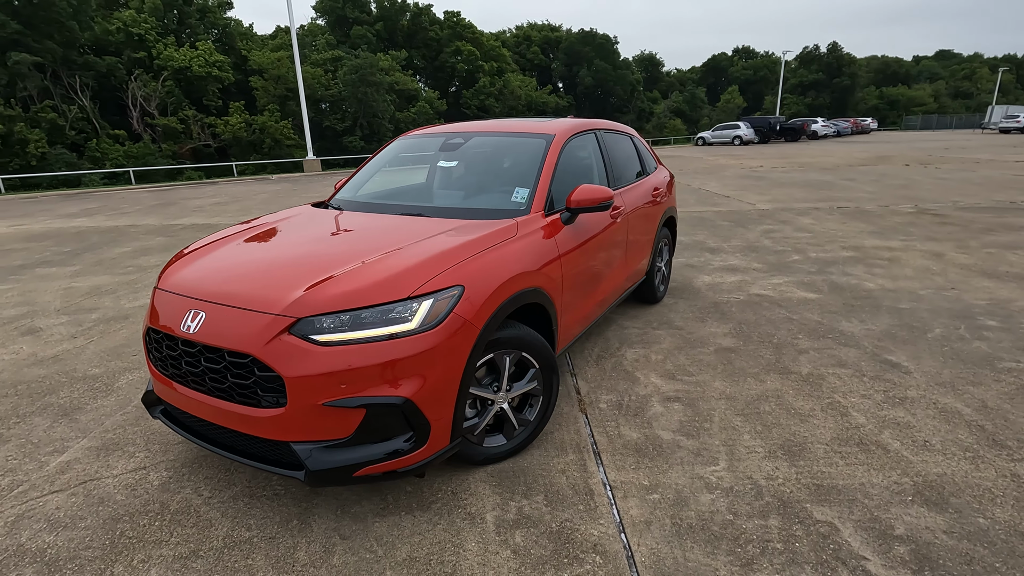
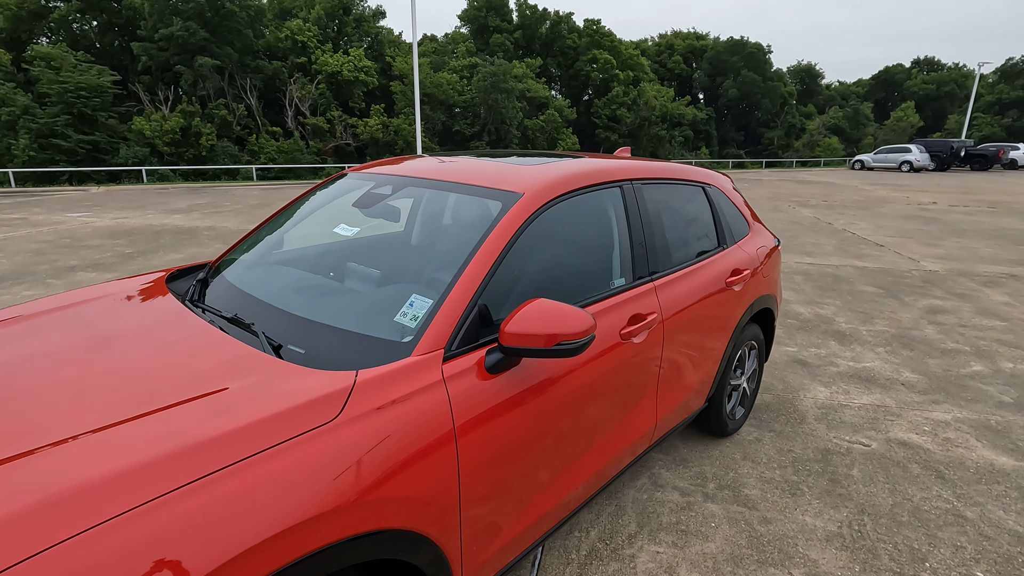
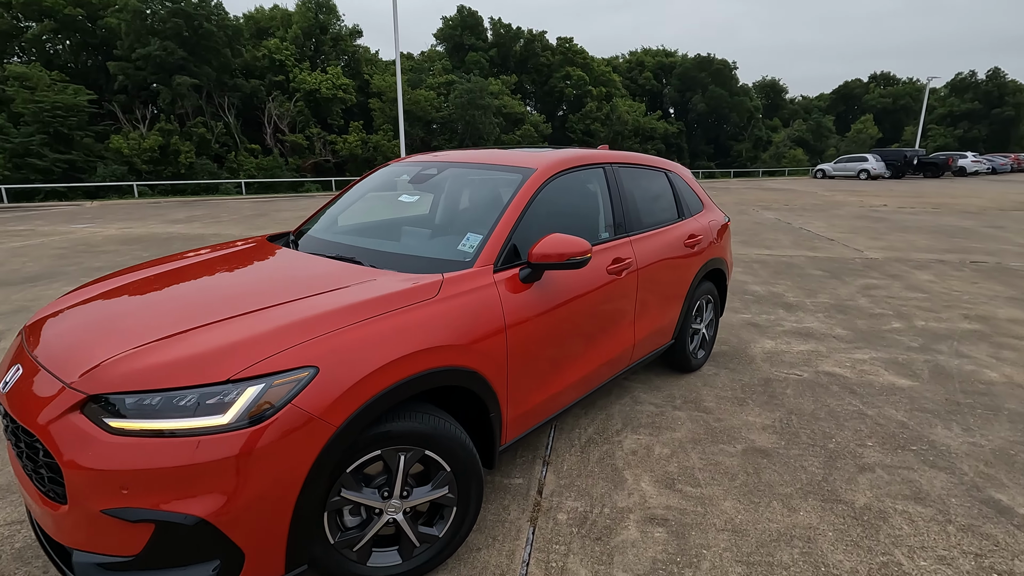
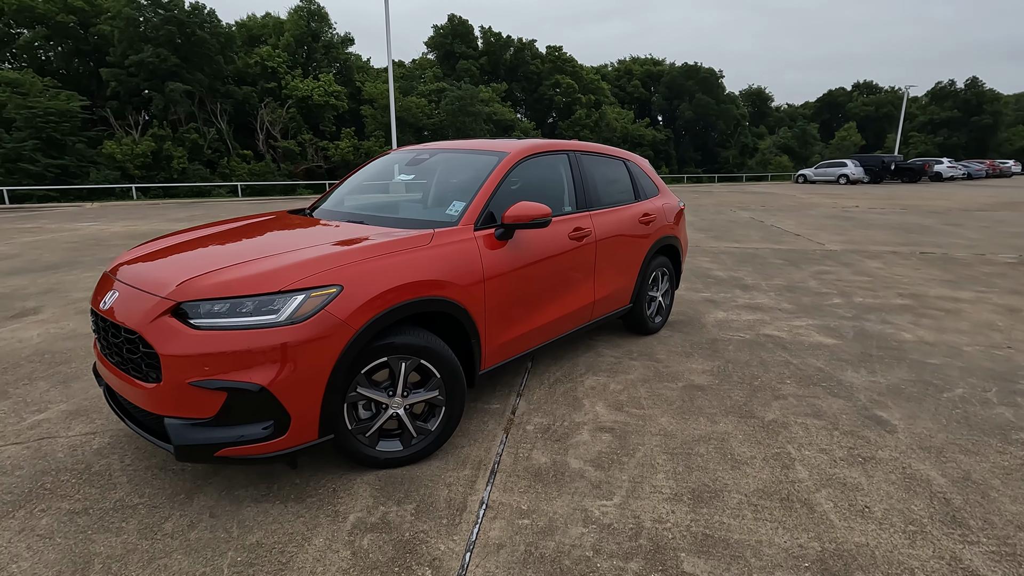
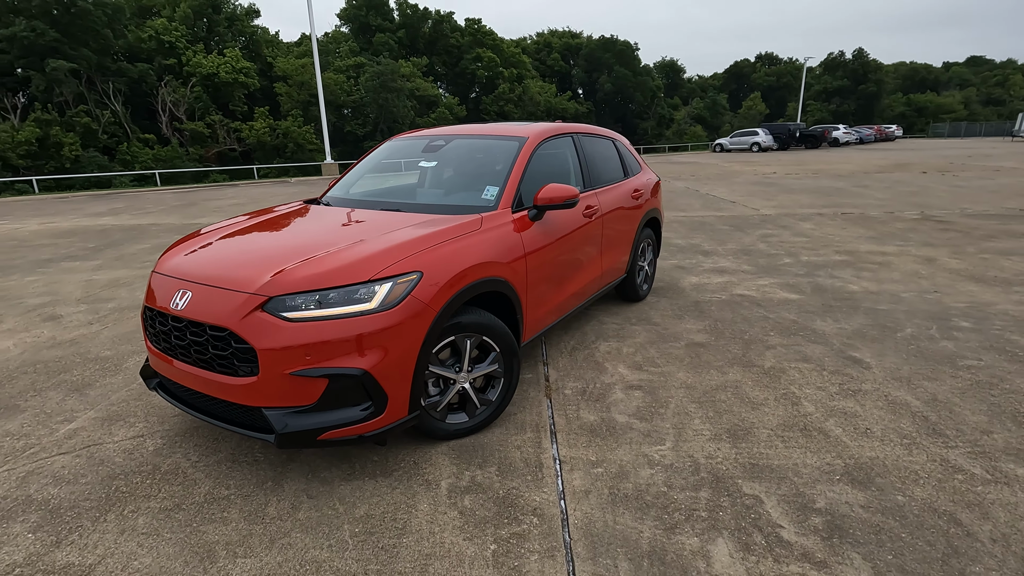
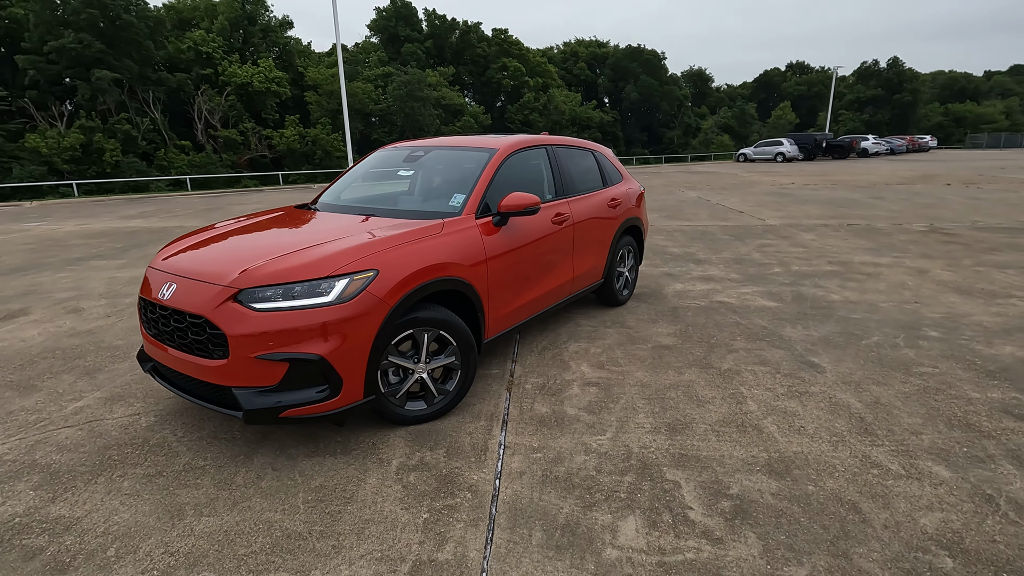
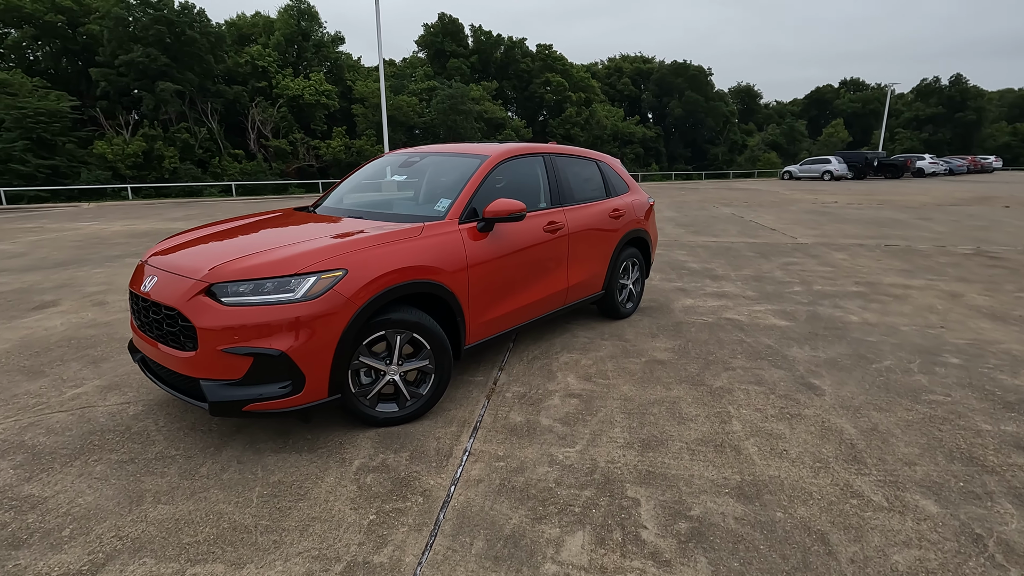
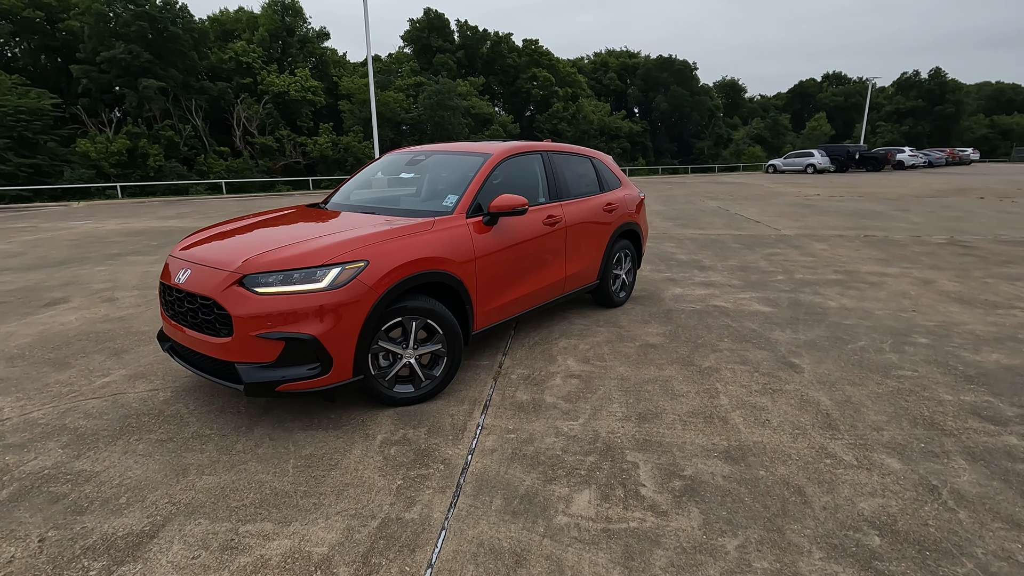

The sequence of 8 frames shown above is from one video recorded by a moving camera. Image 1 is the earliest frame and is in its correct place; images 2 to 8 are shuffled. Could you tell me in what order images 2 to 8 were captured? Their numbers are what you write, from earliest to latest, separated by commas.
5, 6, 8, 7, 4, 3, 2
